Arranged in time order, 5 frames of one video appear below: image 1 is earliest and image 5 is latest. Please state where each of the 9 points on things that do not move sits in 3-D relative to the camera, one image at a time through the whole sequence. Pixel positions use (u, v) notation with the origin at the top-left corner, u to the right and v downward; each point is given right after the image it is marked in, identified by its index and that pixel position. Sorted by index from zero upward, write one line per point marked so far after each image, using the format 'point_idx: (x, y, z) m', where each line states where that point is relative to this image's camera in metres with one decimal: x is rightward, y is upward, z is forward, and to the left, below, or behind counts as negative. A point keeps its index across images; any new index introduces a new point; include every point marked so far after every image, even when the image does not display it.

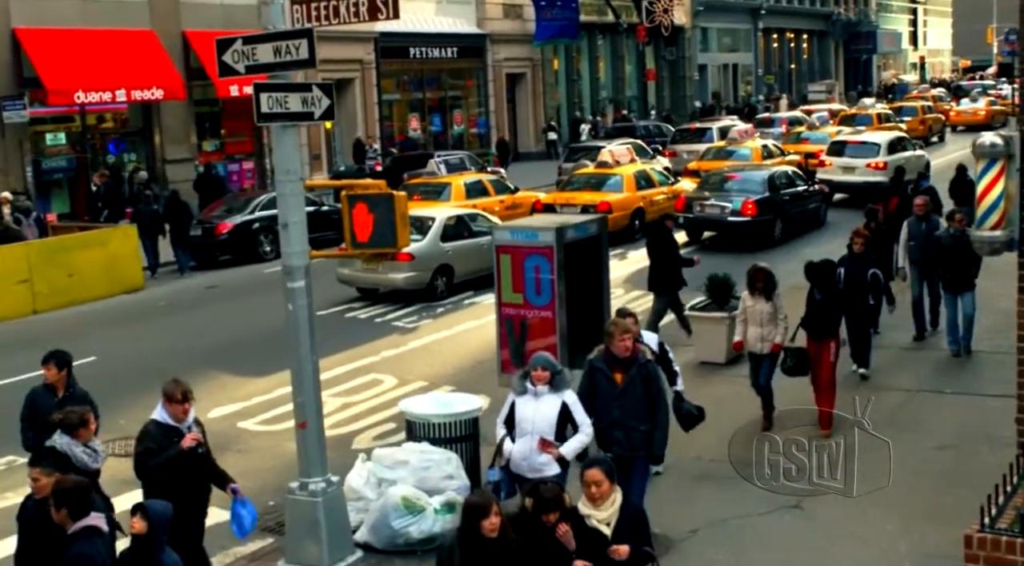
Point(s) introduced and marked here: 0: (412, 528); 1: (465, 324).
0: (-0.7, -1.7, +8.3) m
1: (-0.7, -0.6, +17.0) m
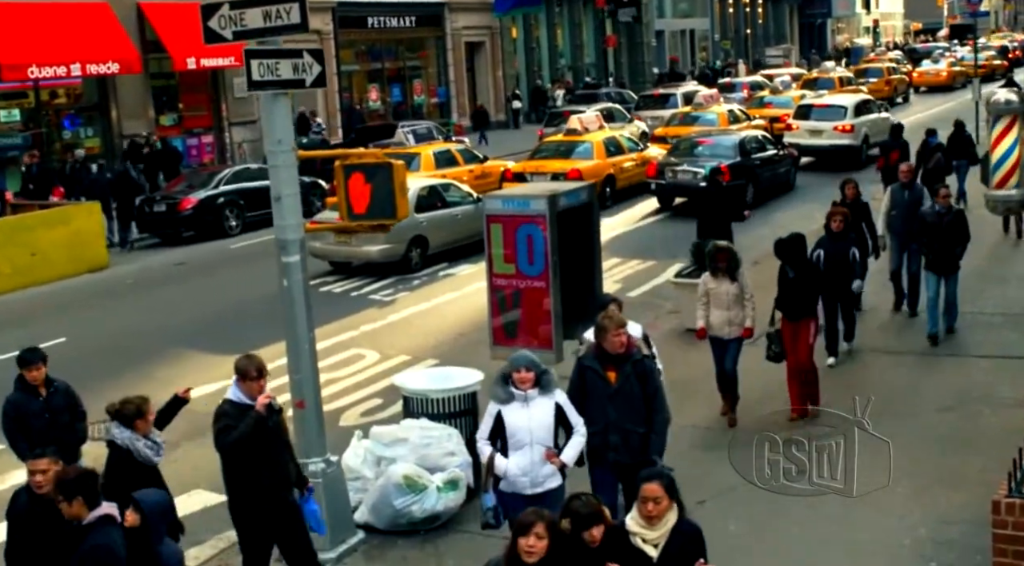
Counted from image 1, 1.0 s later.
0: (-0.6, -1.5, +8.0) m
1: (-1.0, -0.2, +16.8) m
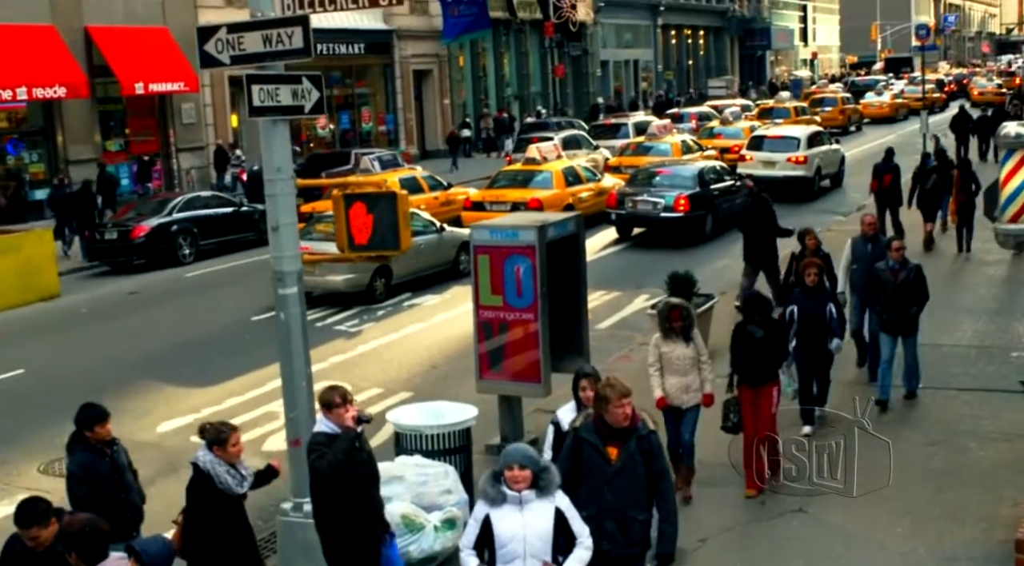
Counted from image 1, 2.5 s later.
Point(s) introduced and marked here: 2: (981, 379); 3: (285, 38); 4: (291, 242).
0: (-0.6, -1.7, +7.8) m
1: (-1.4, -0.6, +16.5) m
2: (+4.7, -1.0, +12.0) m
3: (-1.3, +1.4, +7.0) m
4: (-1.3, +0.2, +7.3) m
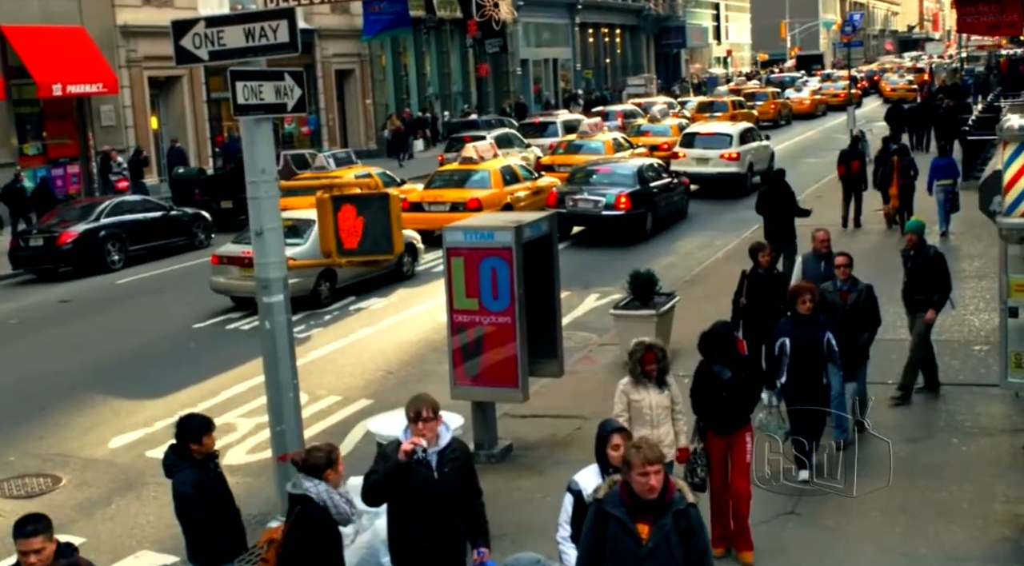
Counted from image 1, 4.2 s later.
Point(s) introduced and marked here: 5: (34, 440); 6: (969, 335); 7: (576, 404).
0: (-0.7, -1.7, +7.4) m
1: (-2.0, -0.6, +16.1) m
2: (+4.3, -0.9, +12.0) m
3: (-1.3, +1.4, +6.7) m
4: (-1.4, +0.2, +7.0) m
5: (-4.6, -1.5, +11.6) m
6: (+5.1, -0.6, +13.5) m
7: (+0.6, -1.2, +11.8) m
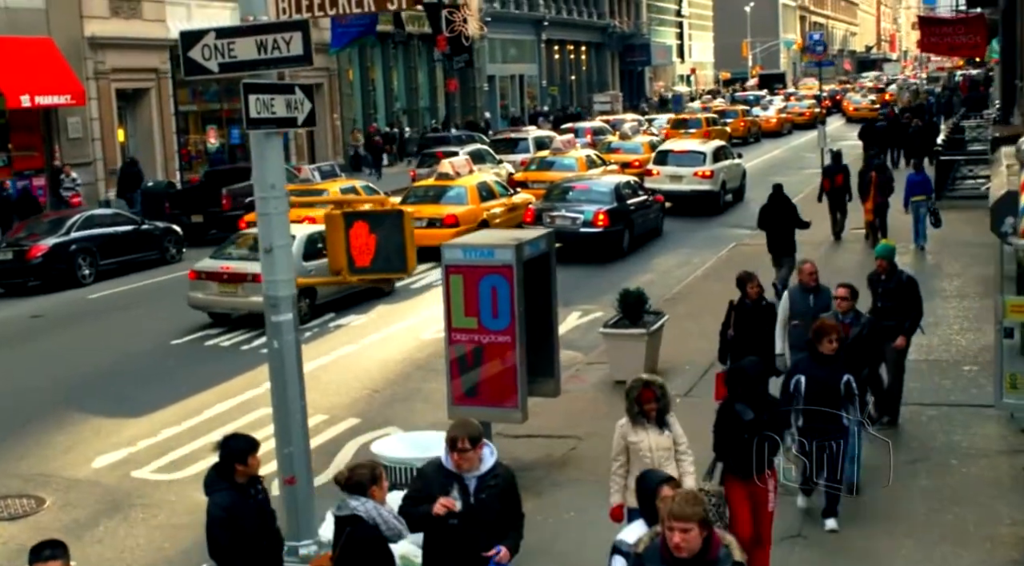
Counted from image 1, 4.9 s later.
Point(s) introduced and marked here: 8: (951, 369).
0: (-0.6, -1.8, +7.3) m
1: (-2.2, -0.9, +15.9) m
2: (+4.2, -1.1, +12.0) m
3: (-1.2, +1.3, +6.5) m
4: (-1.3, +0.1, +6.8) m
5: (-4.7, -1.7, +11.3) m
6: (+5.0, -0.8, +13.5) m
7: (+0.5, -1.4, +11.7) m
8: (+4.7, -0.9, +12.9) m
